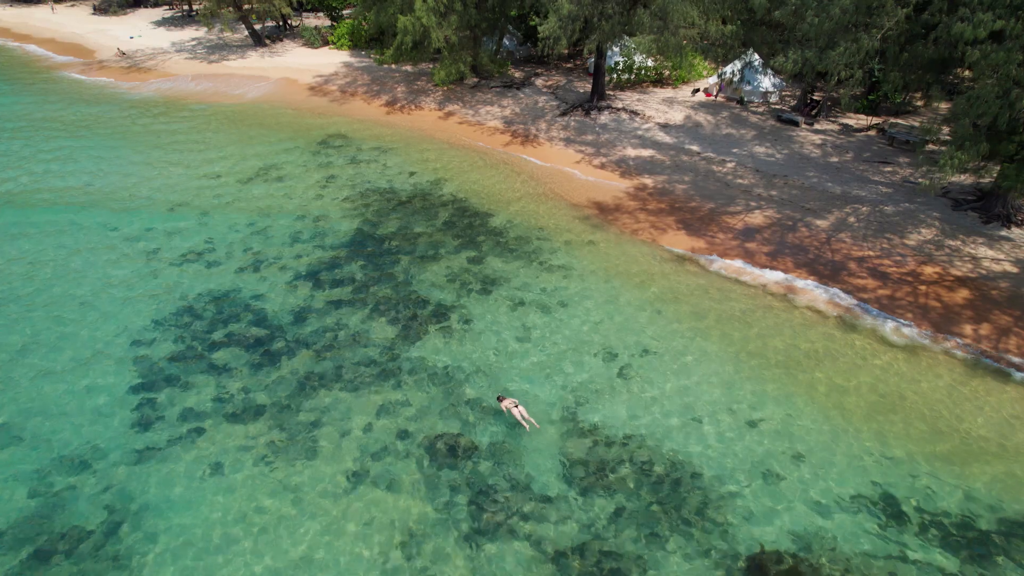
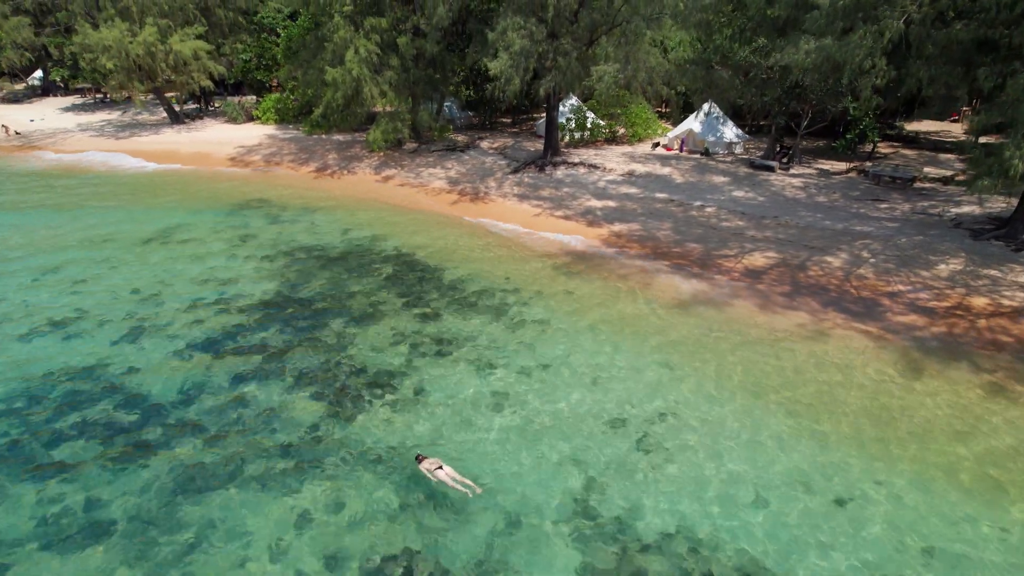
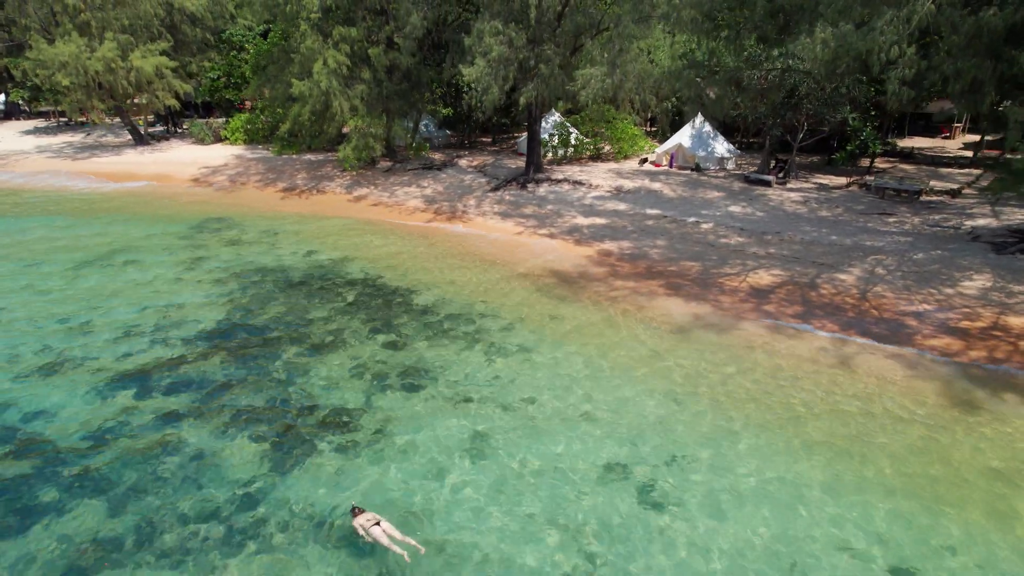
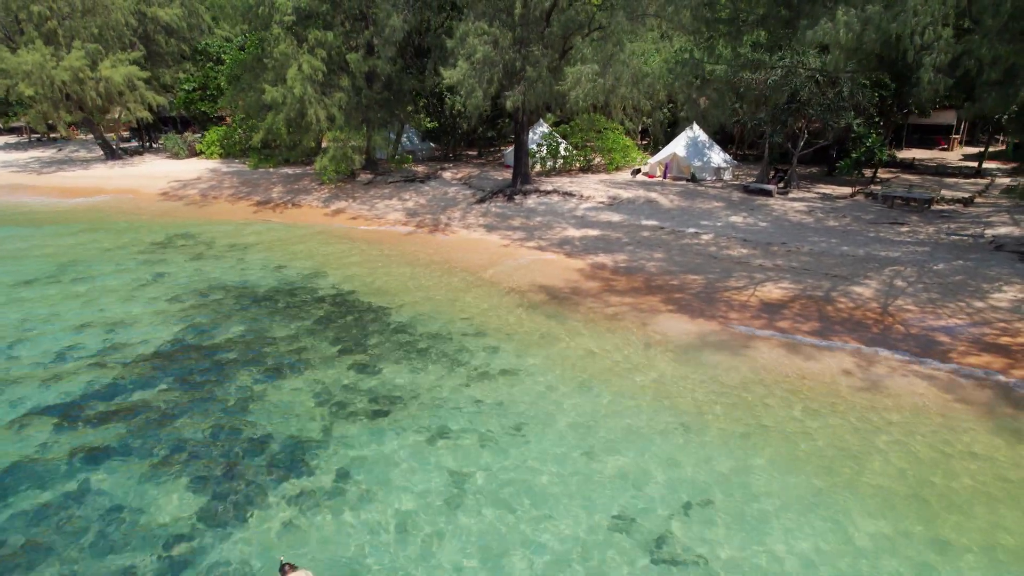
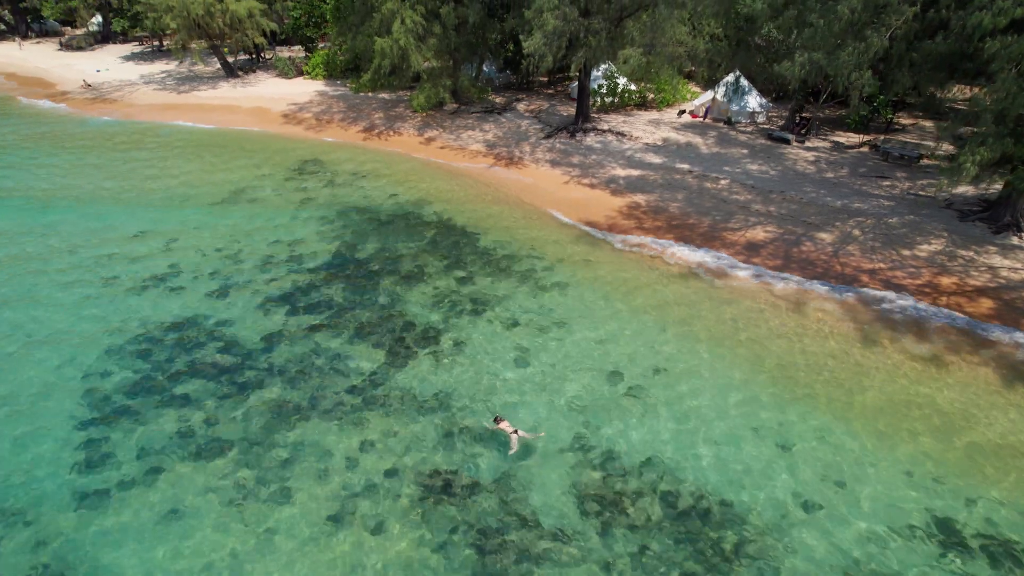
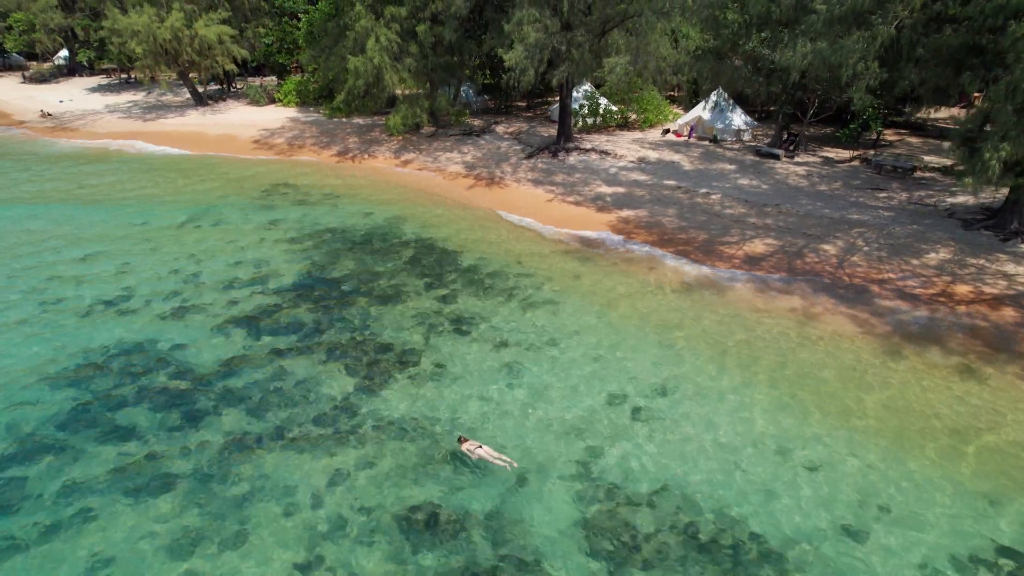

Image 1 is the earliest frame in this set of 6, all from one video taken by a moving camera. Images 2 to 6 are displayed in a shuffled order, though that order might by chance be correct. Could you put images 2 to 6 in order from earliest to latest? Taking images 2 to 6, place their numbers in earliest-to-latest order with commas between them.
5, 6, 2, 3, 4
